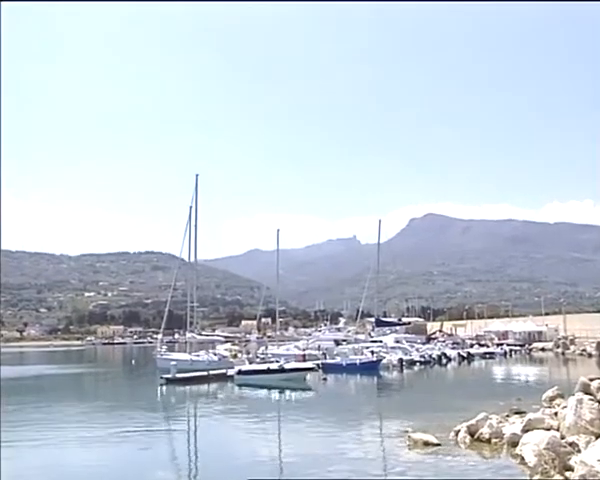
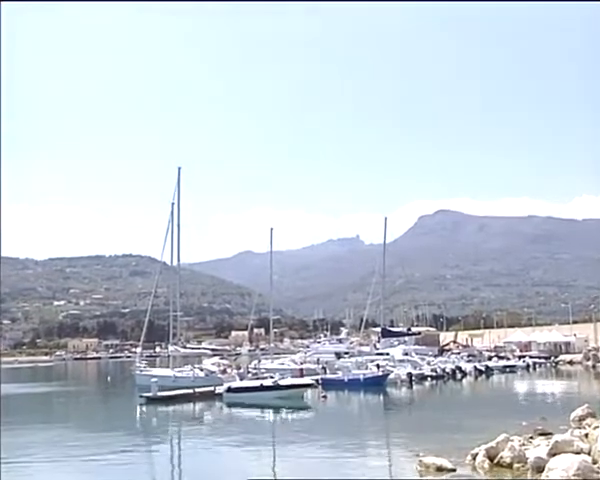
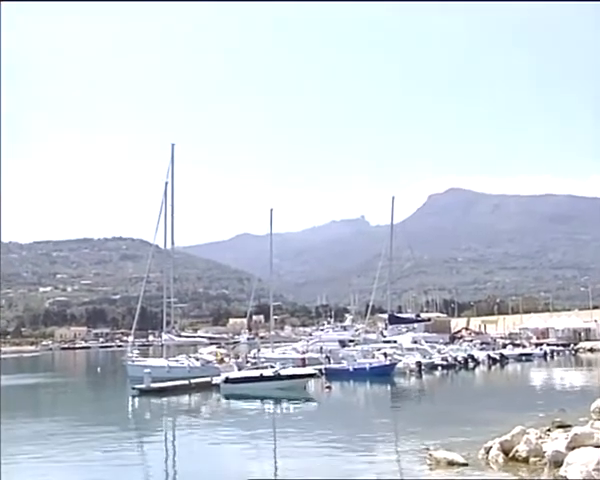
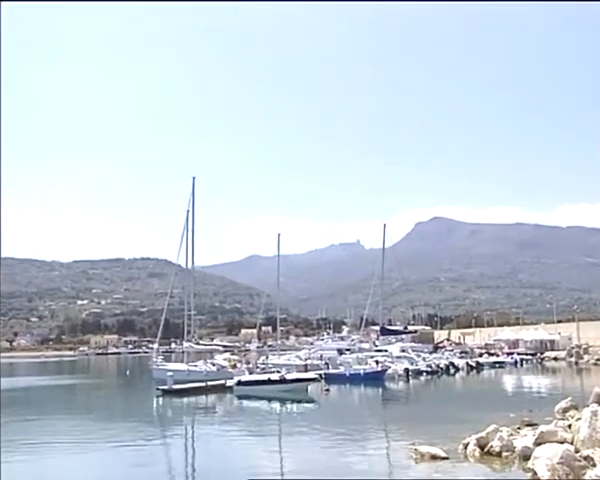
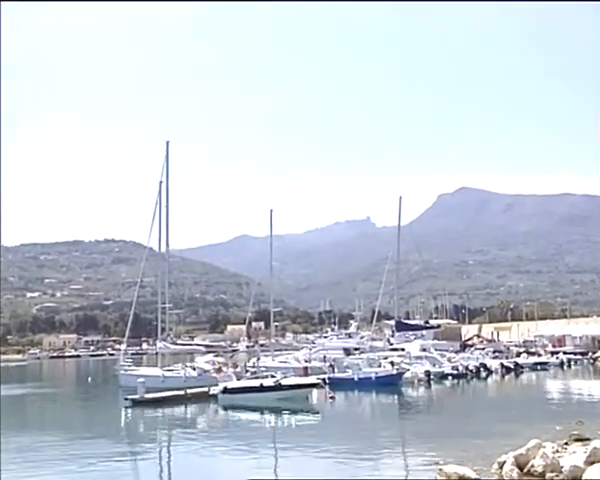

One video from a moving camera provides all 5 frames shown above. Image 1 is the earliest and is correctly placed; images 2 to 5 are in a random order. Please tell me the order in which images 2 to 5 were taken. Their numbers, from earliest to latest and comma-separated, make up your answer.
4, 2, 3, 5
